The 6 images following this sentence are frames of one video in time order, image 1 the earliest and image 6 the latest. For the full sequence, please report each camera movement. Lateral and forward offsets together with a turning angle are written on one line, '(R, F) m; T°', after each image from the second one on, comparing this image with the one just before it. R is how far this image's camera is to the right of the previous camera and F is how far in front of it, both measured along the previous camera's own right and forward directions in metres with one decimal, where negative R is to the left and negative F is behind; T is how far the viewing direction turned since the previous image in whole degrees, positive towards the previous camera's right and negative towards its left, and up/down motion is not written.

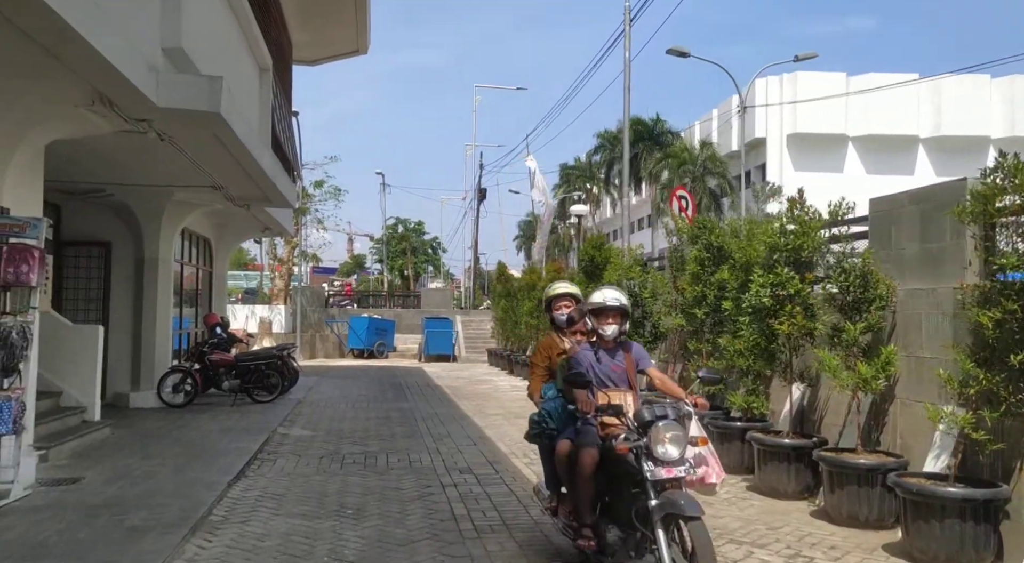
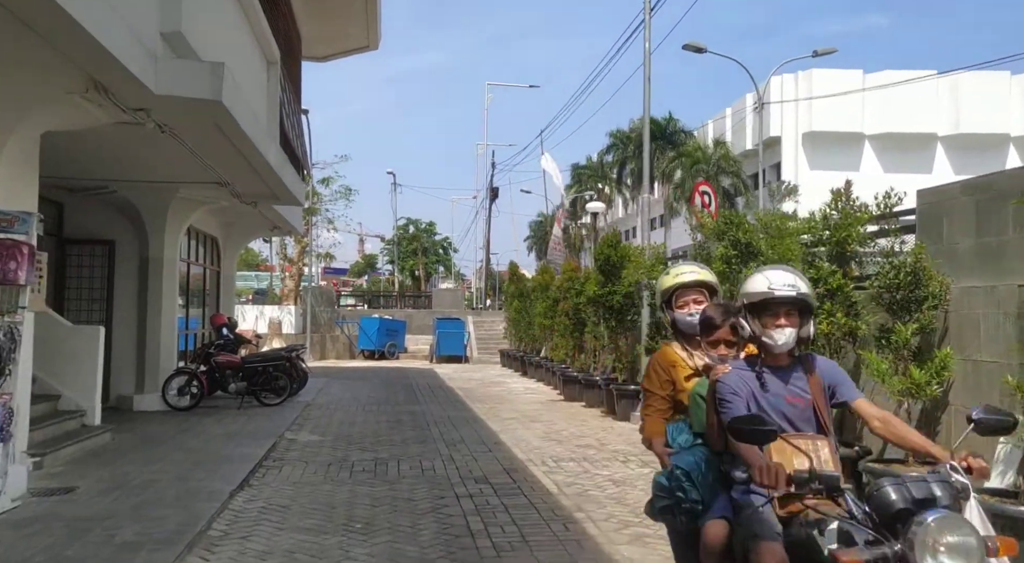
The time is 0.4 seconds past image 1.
(-0.1, +0.5) m; -1°
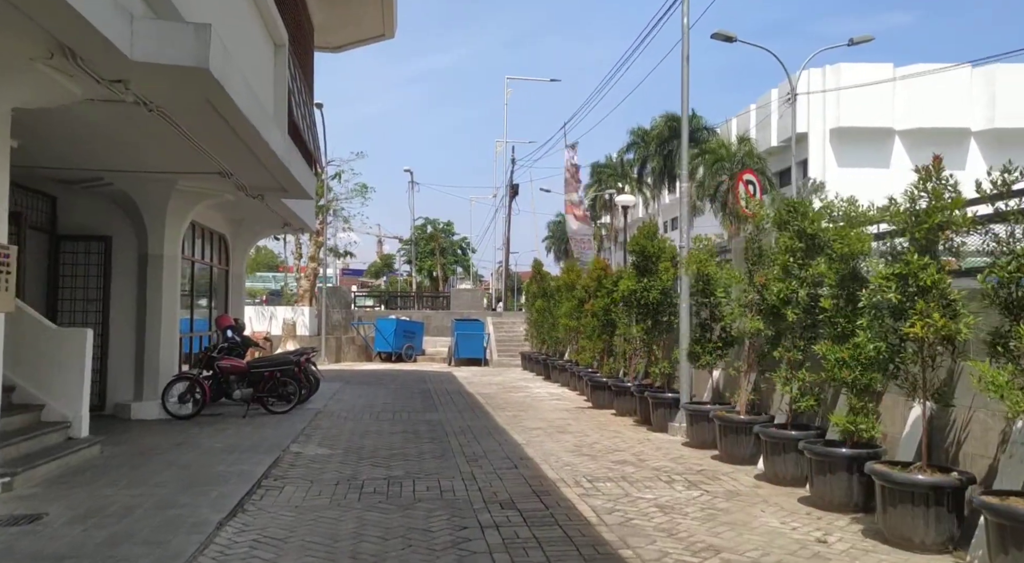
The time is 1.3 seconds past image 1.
(-0.1, +1.1) m; -1°
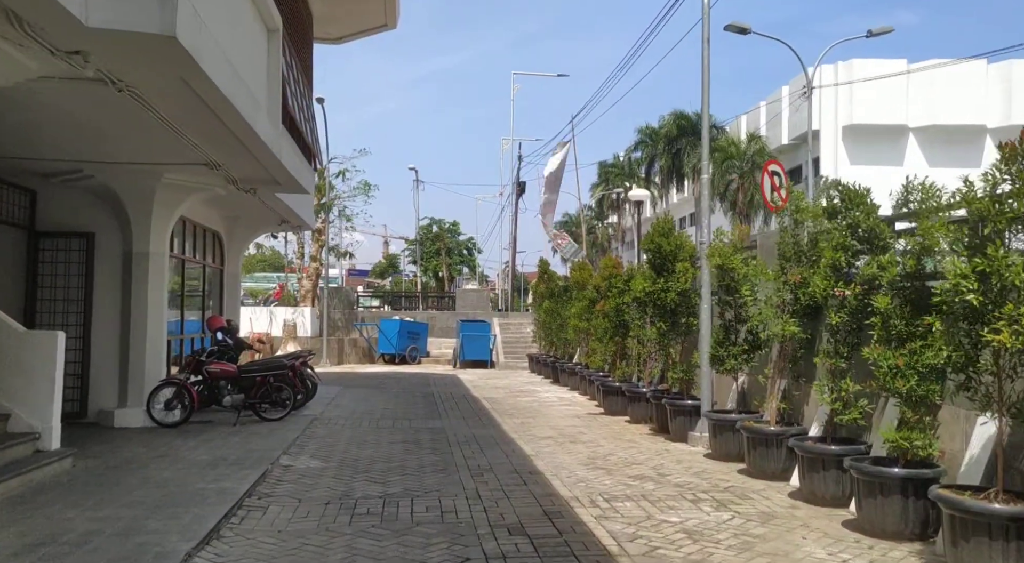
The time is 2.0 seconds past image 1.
(0.0, +0.9) m; 0°
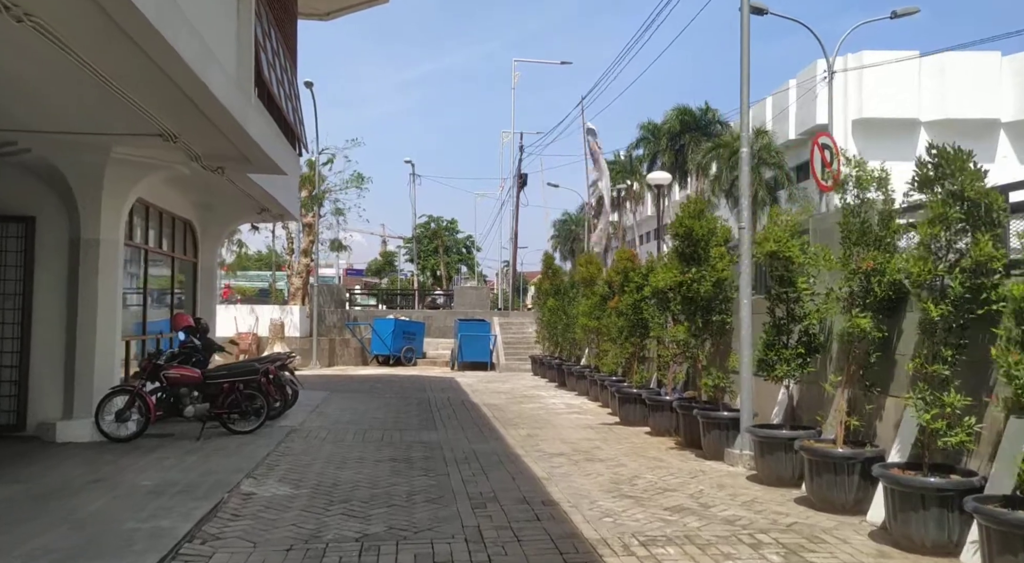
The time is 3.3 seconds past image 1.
(-0.1, +1.7) m; 0°
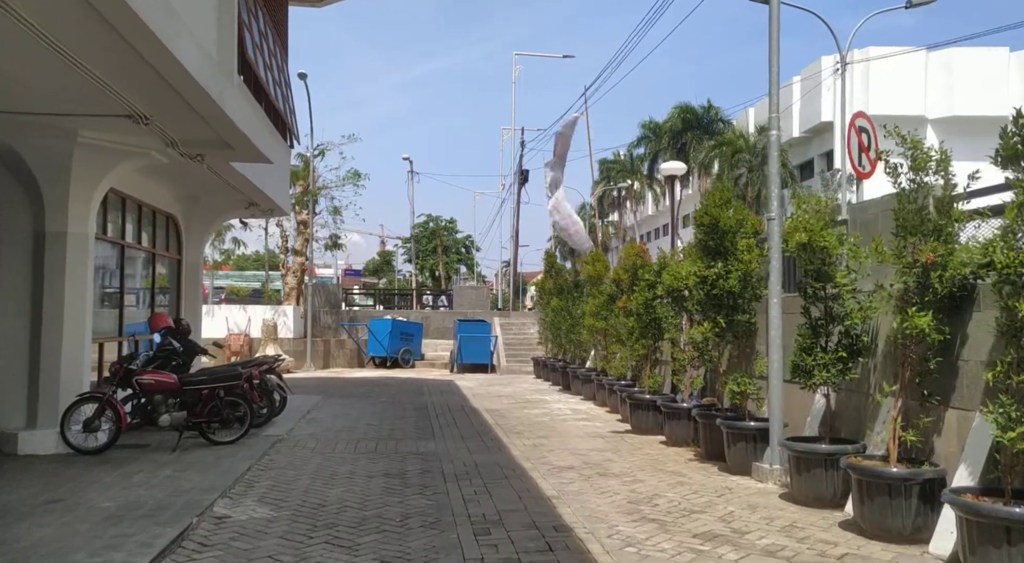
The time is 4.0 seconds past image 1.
(-0.1, +0.9) m; 0°
